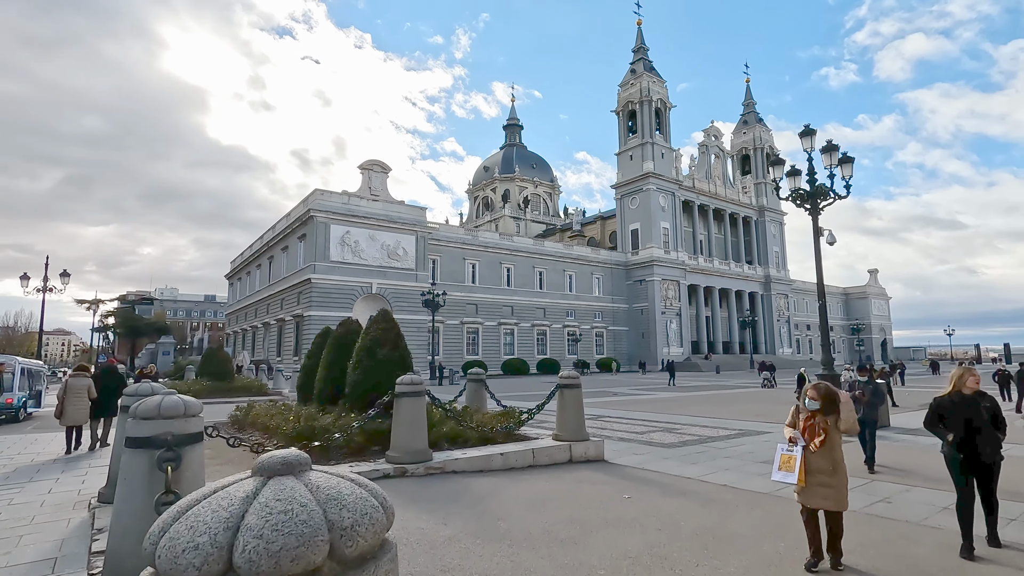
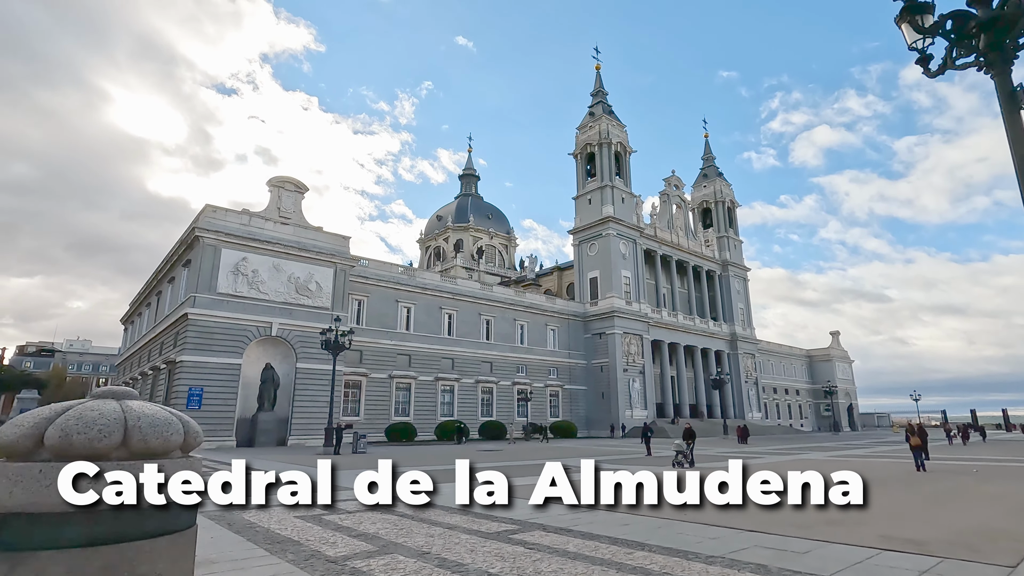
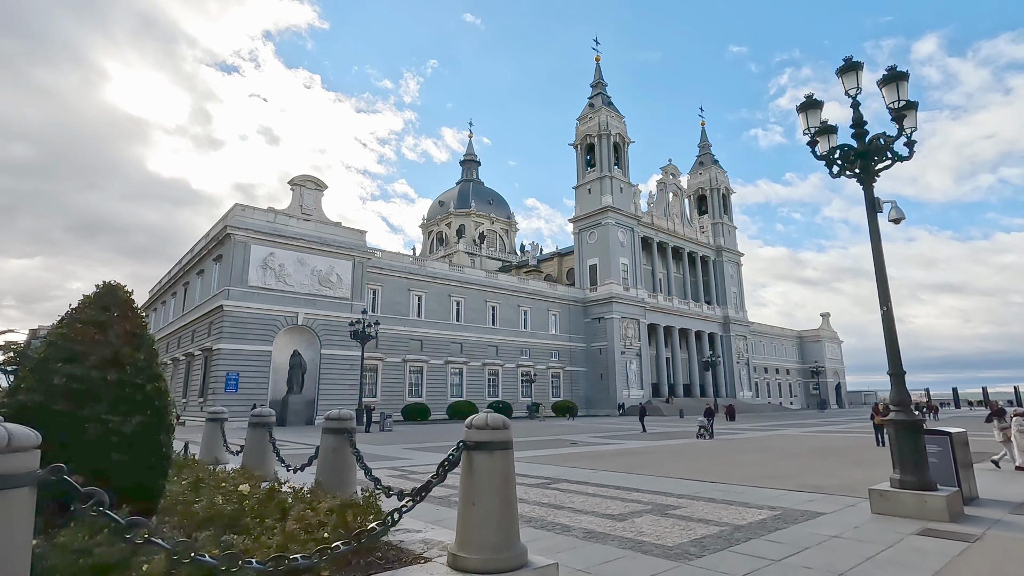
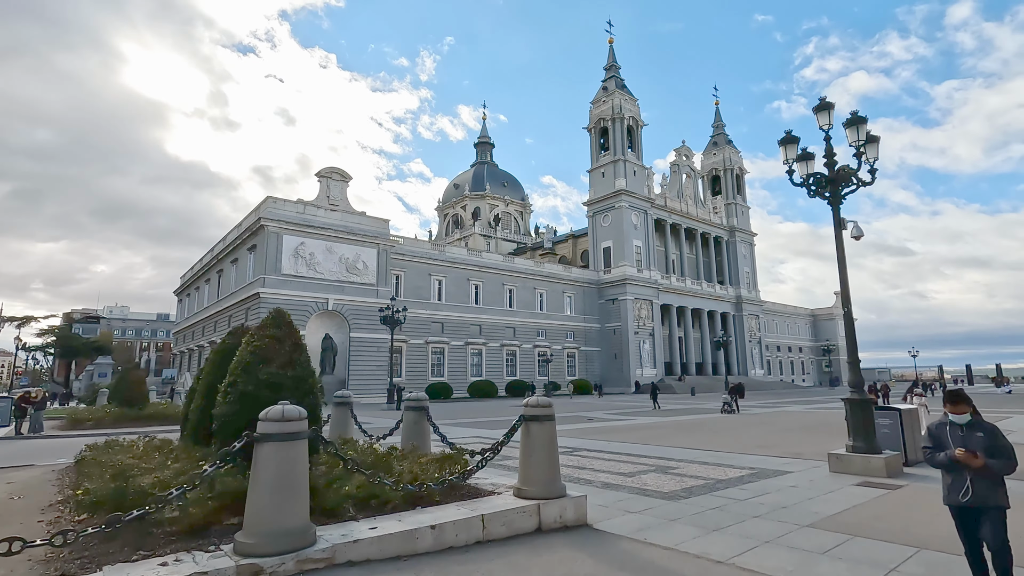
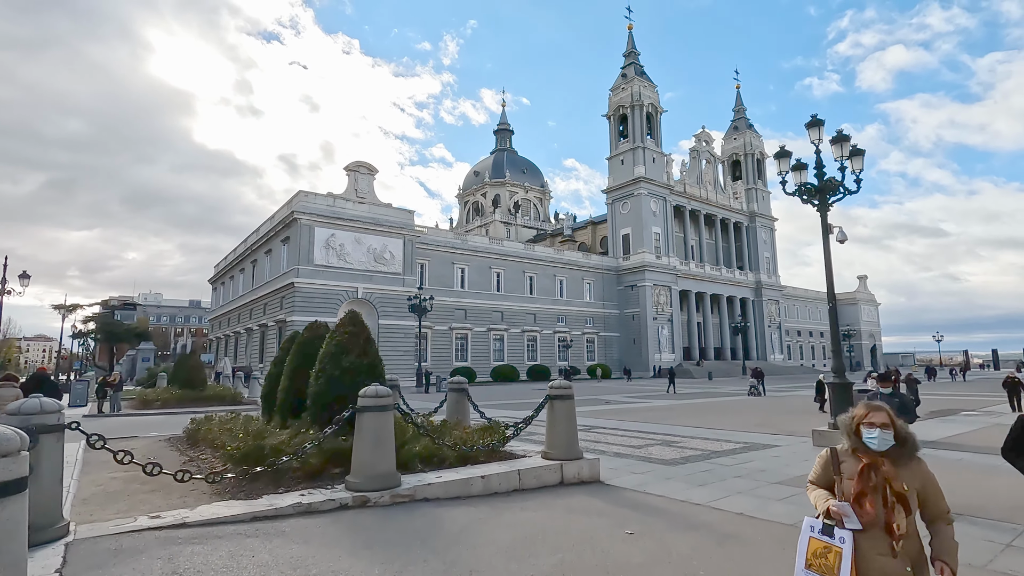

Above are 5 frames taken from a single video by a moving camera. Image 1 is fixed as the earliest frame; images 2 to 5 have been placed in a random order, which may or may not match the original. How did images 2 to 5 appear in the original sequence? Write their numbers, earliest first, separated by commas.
5, 4, 3, 2
